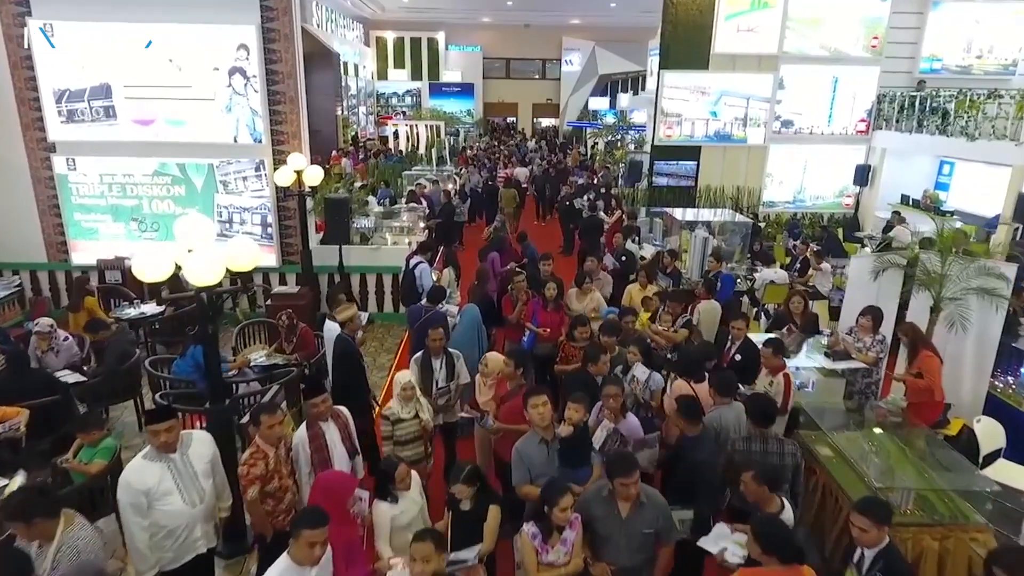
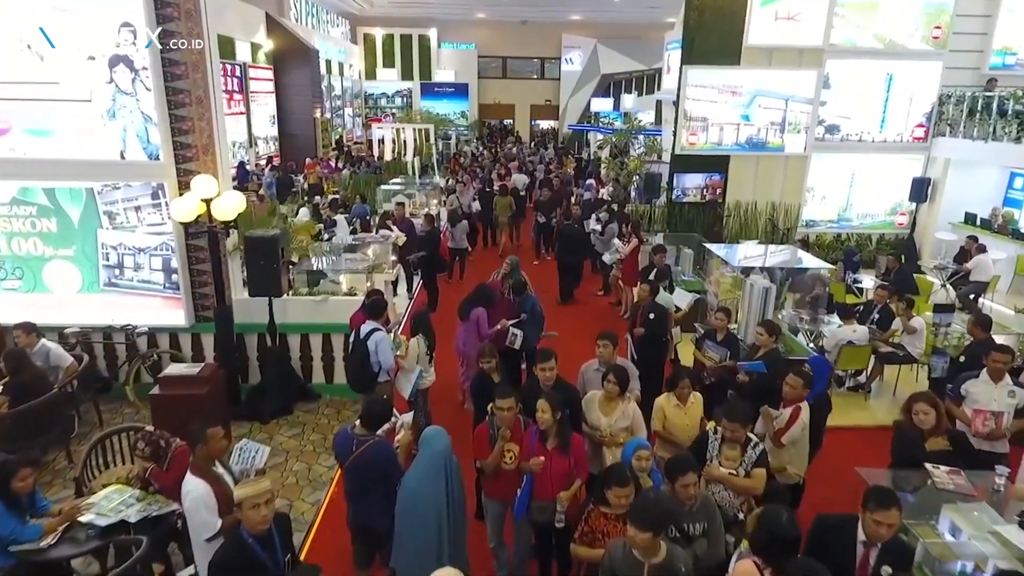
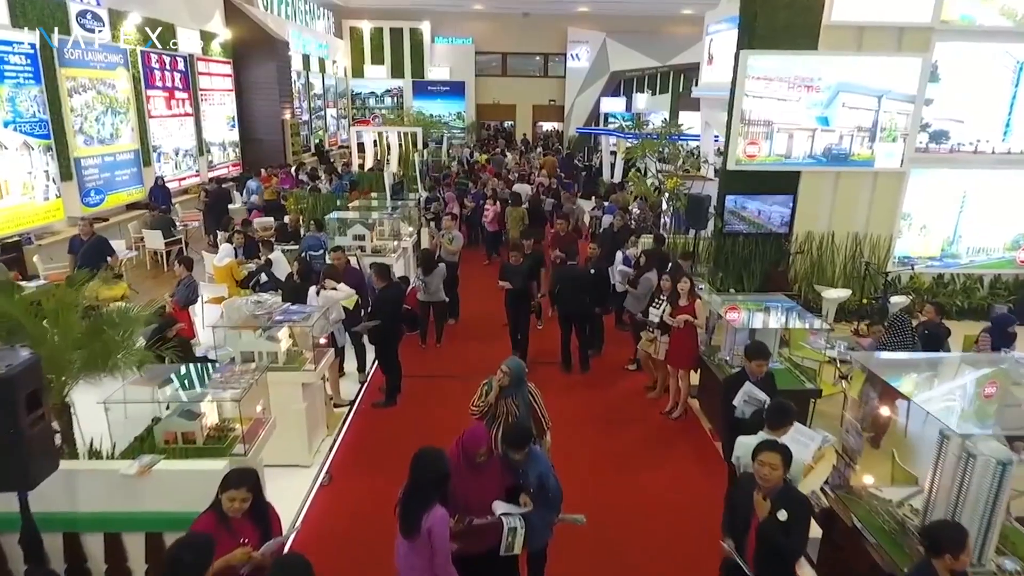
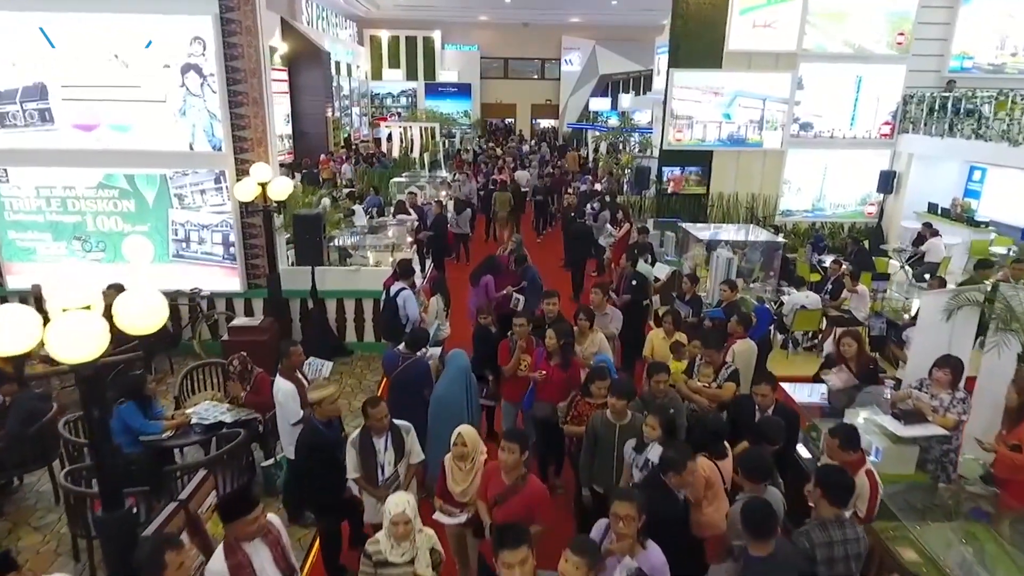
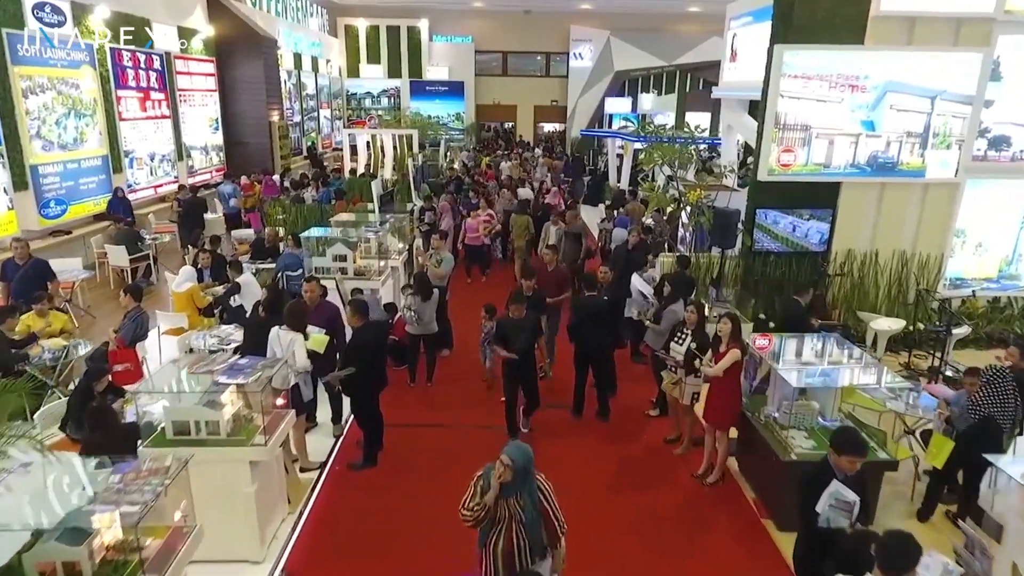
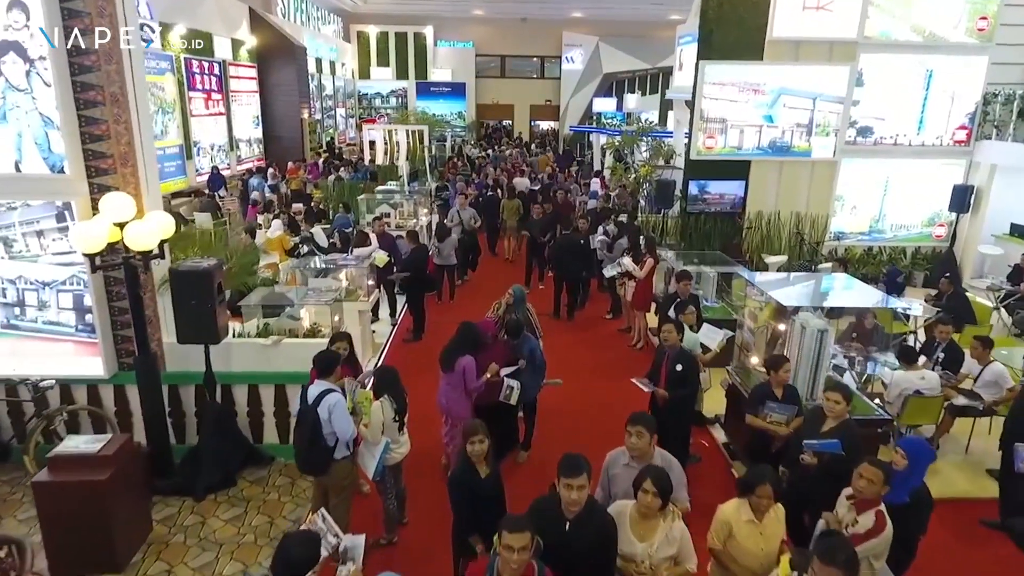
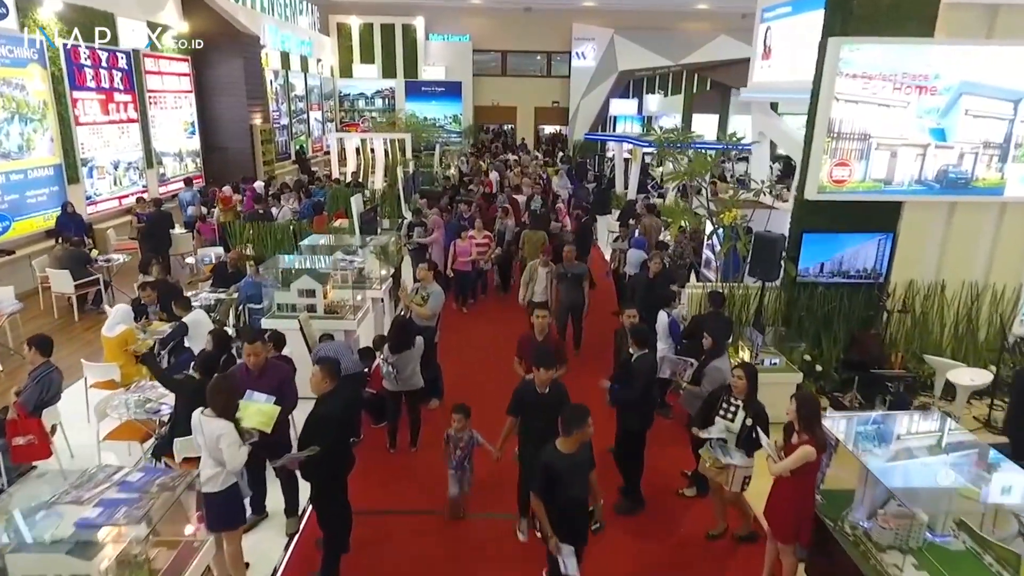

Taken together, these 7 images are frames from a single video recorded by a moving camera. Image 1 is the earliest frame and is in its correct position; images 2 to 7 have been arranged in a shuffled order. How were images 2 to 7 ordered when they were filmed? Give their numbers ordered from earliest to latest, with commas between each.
4, 2, 6, 3, 5, 7
